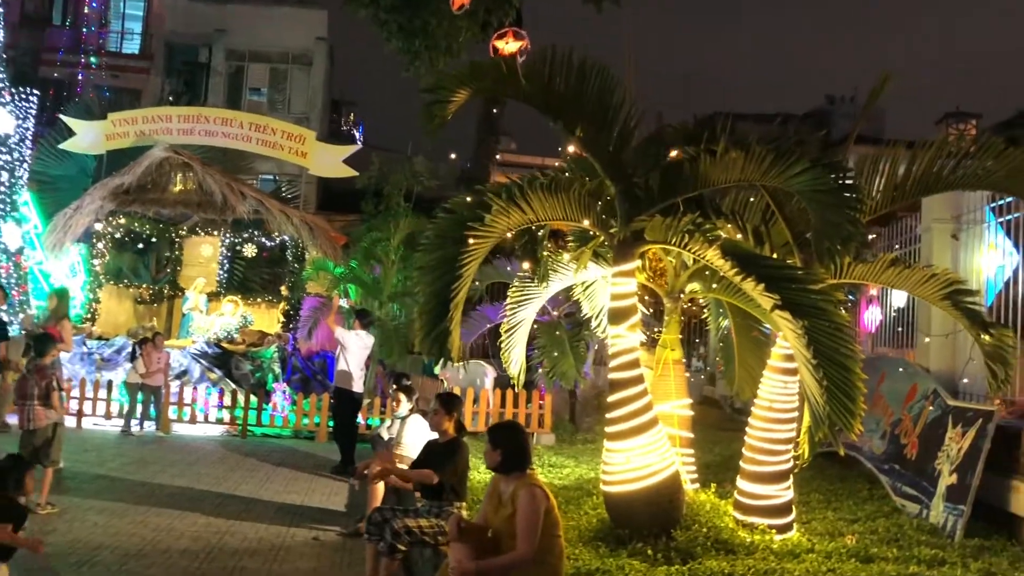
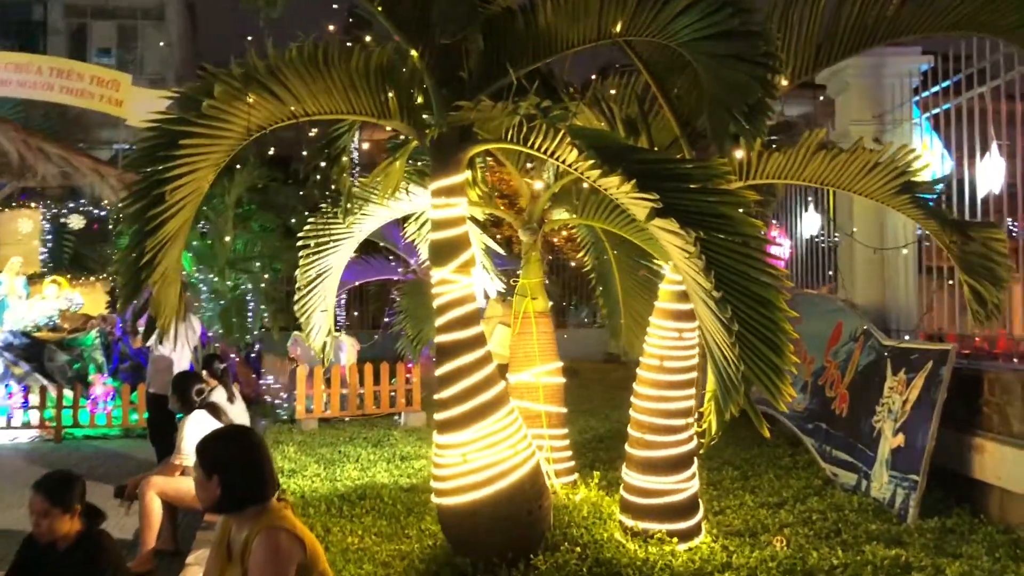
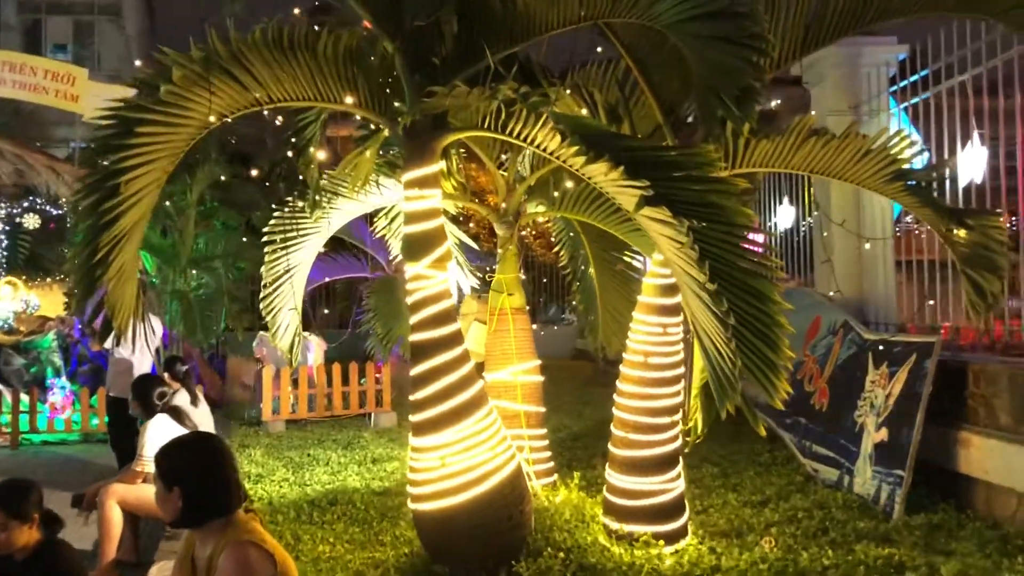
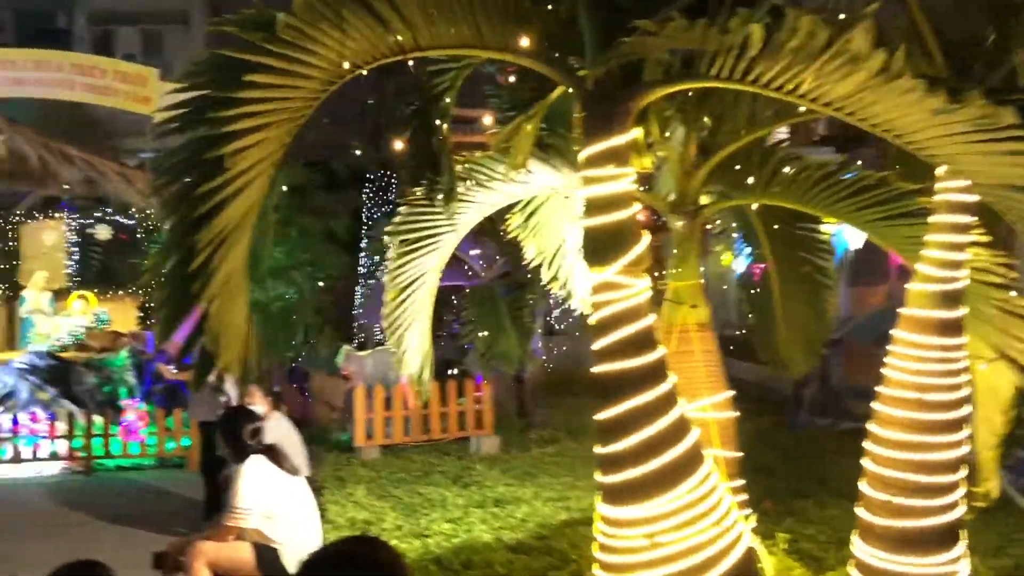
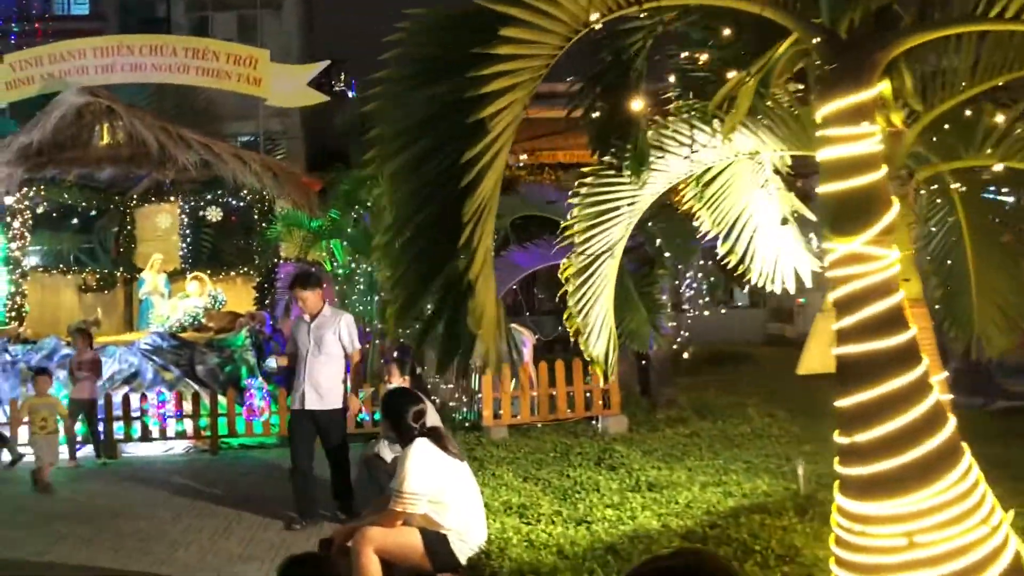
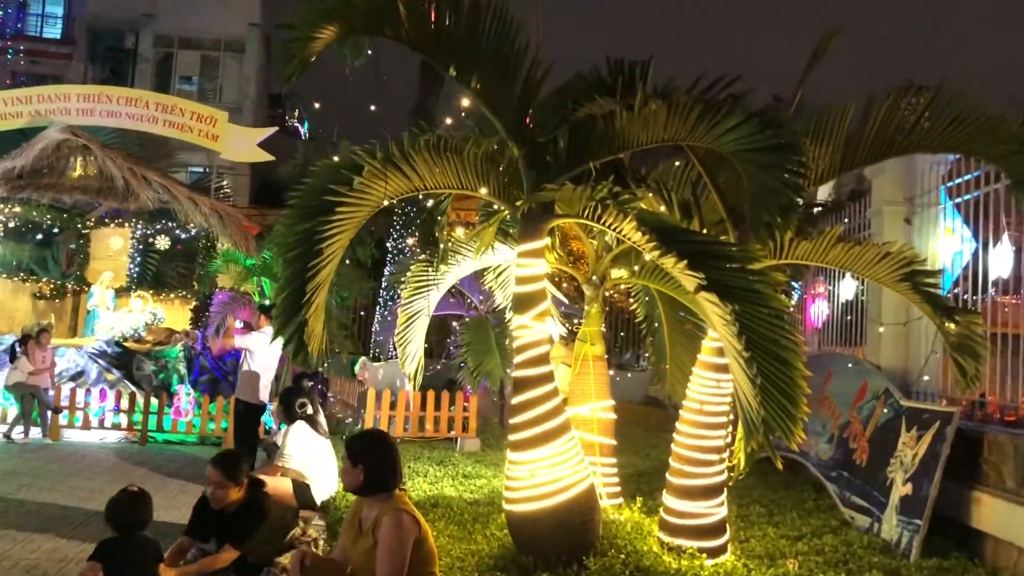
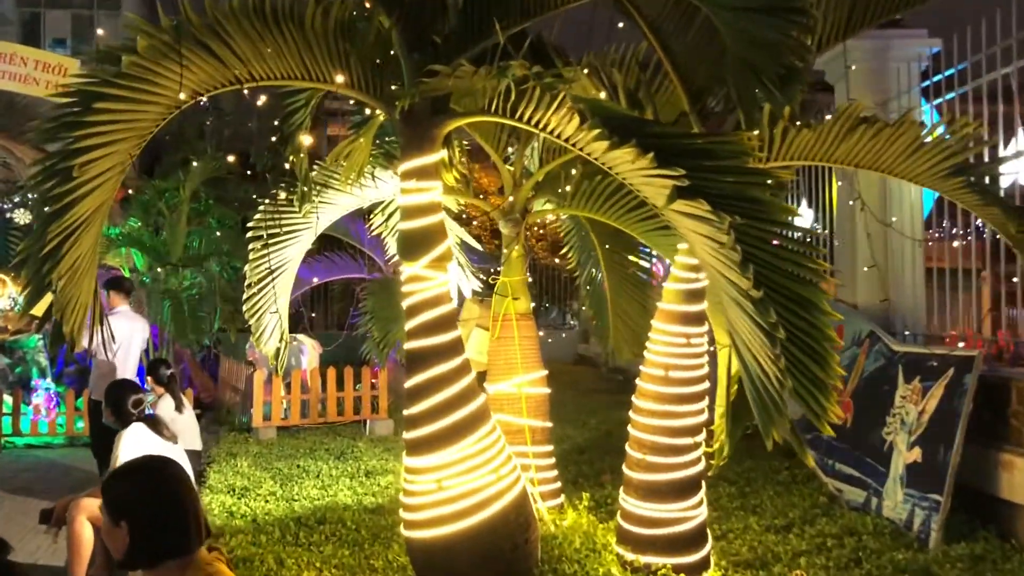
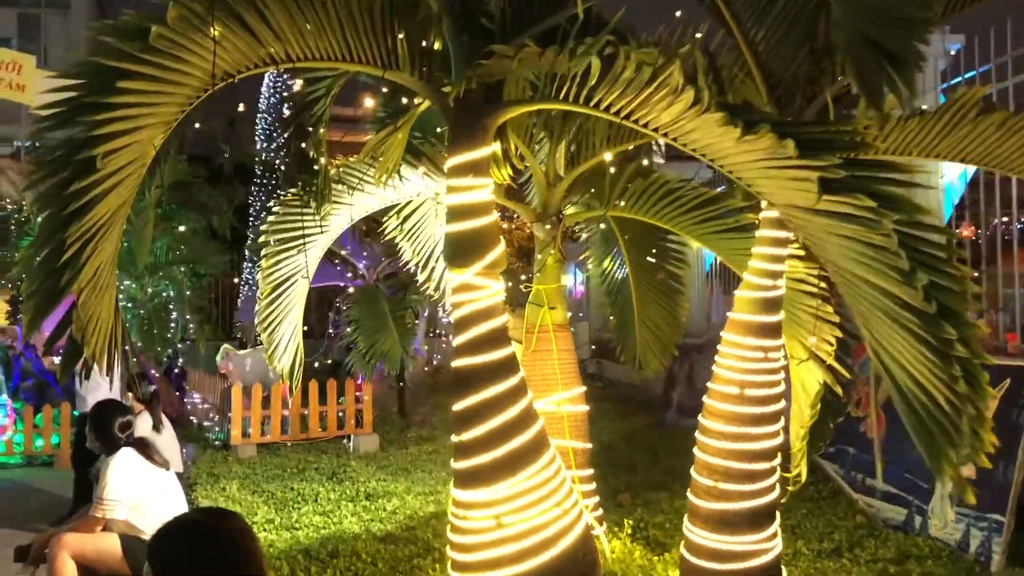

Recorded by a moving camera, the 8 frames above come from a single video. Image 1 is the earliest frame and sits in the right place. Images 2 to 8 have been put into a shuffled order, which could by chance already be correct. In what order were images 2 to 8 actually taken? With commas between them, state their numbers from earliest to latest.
6, 2, 3, 7, 8, 4, 5
